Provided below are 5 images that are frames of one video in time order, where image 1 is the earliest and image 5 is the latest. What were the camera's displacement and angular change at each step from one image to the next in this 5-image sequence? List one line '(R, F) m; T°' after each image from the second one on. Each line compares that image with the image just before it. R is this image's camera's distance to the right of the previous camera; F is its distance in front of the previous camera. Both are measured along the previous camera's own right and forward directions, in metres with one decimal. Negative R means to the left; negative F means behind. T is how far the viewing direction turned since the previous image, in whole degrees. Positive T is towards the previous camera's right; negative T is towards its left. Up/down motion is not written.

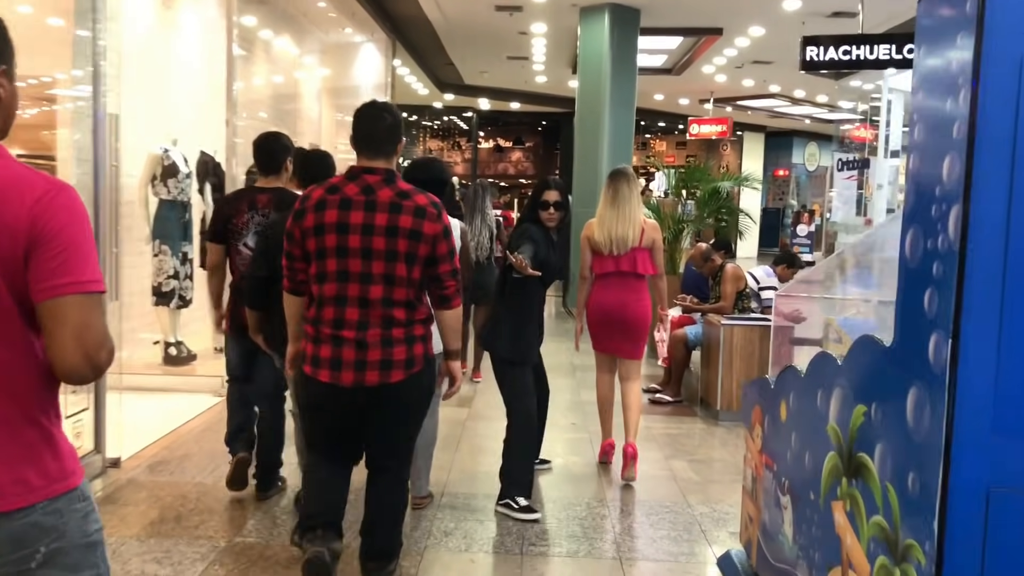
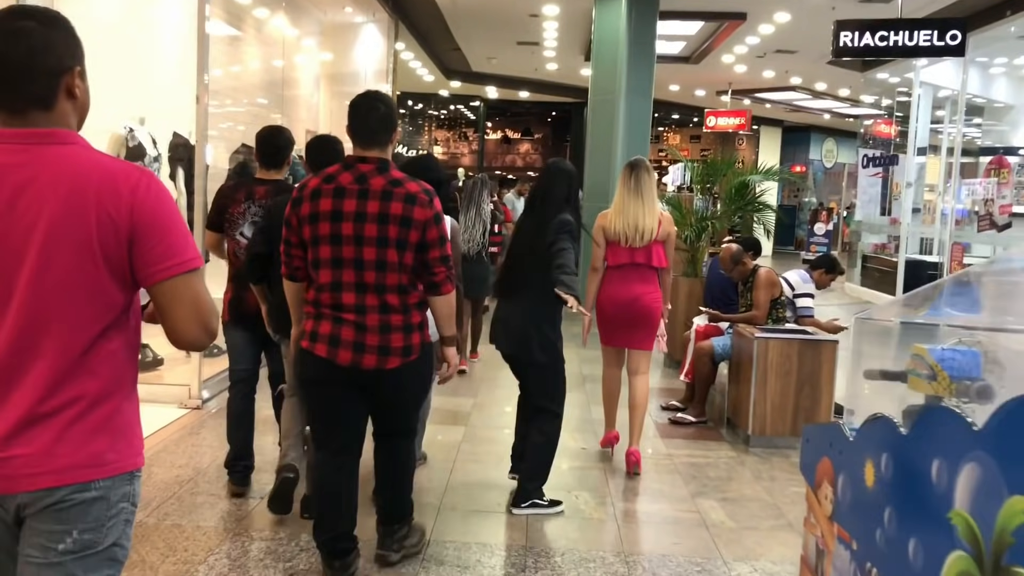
(0.0, +0.6) m; 0°
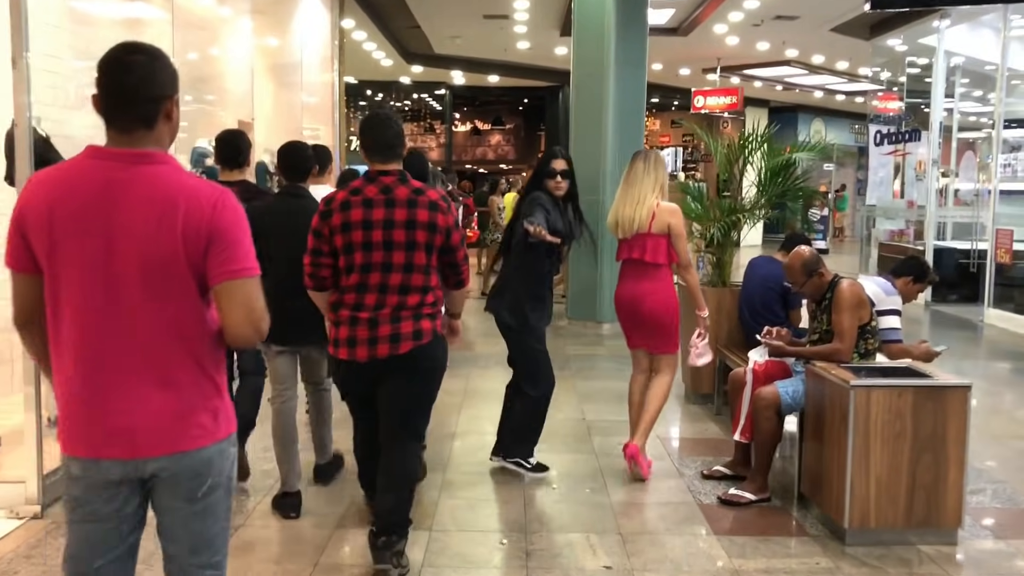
(0.0, +1.4) m; +2°
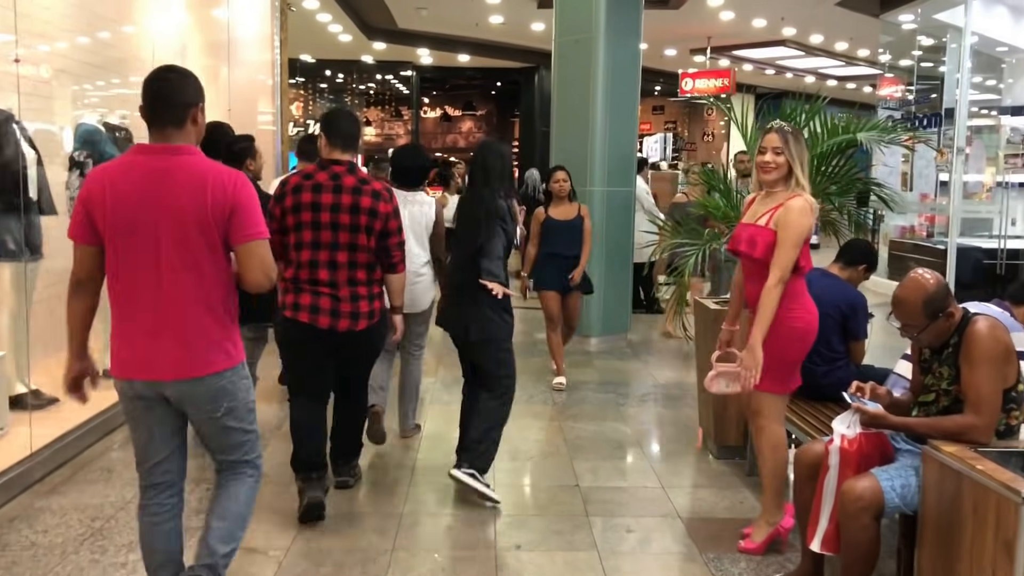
(0.0, +1.2) m; +2°
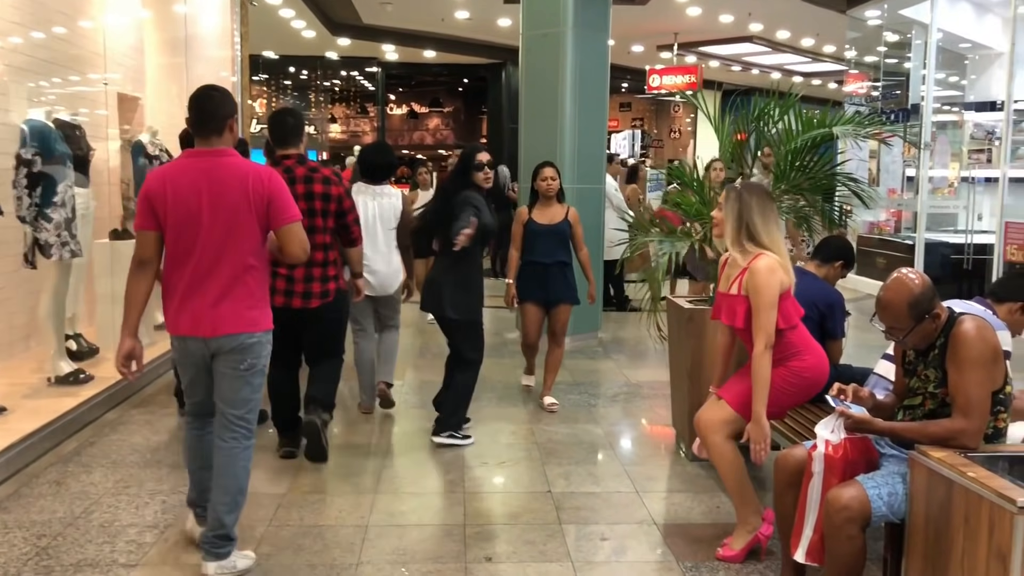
(0.0, +0.1) m; +2°
